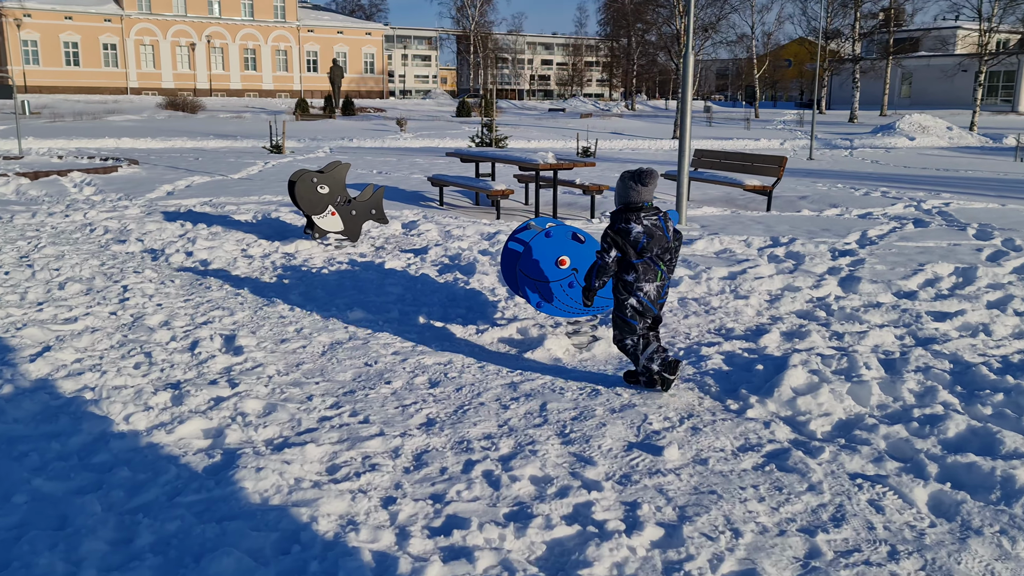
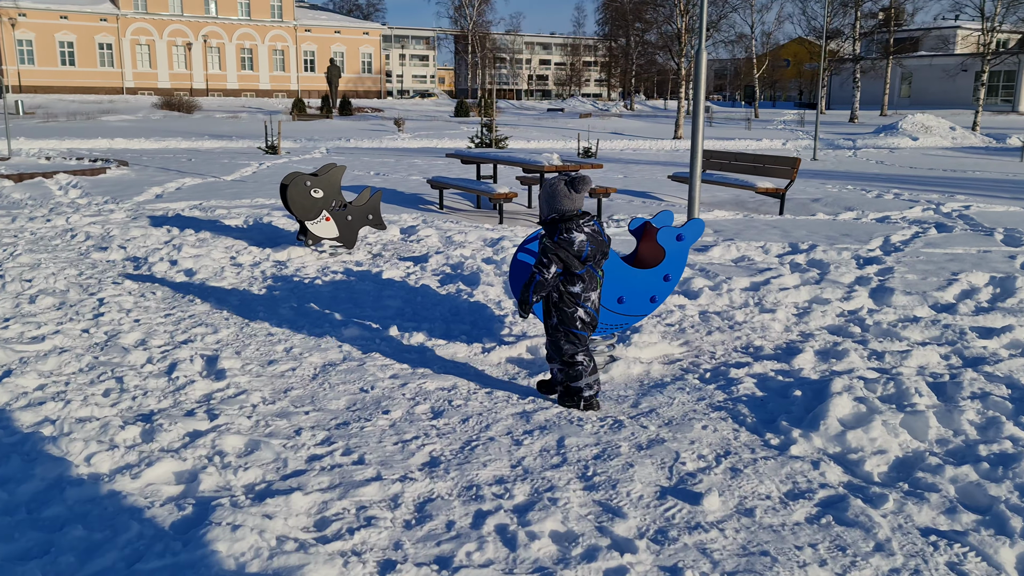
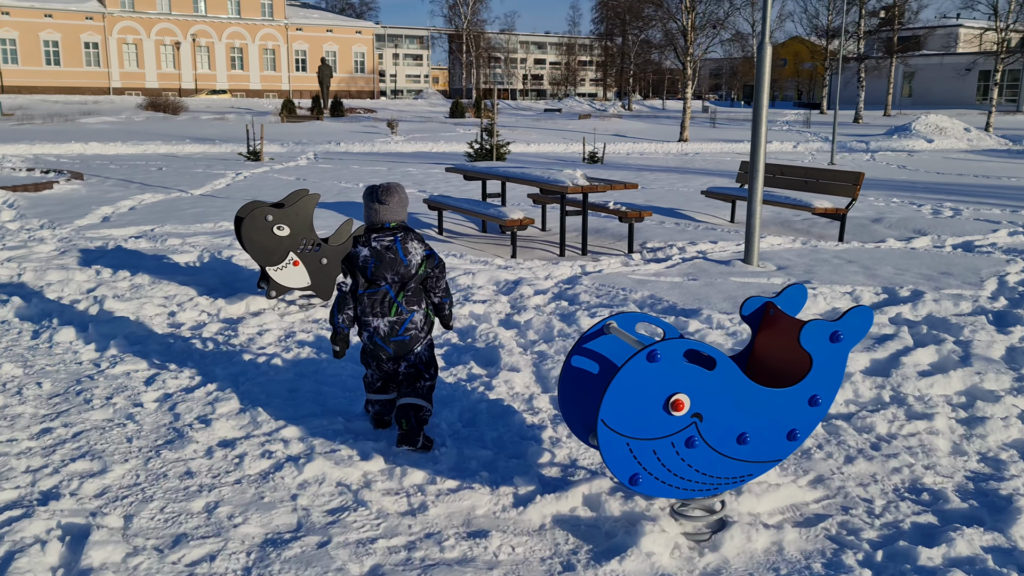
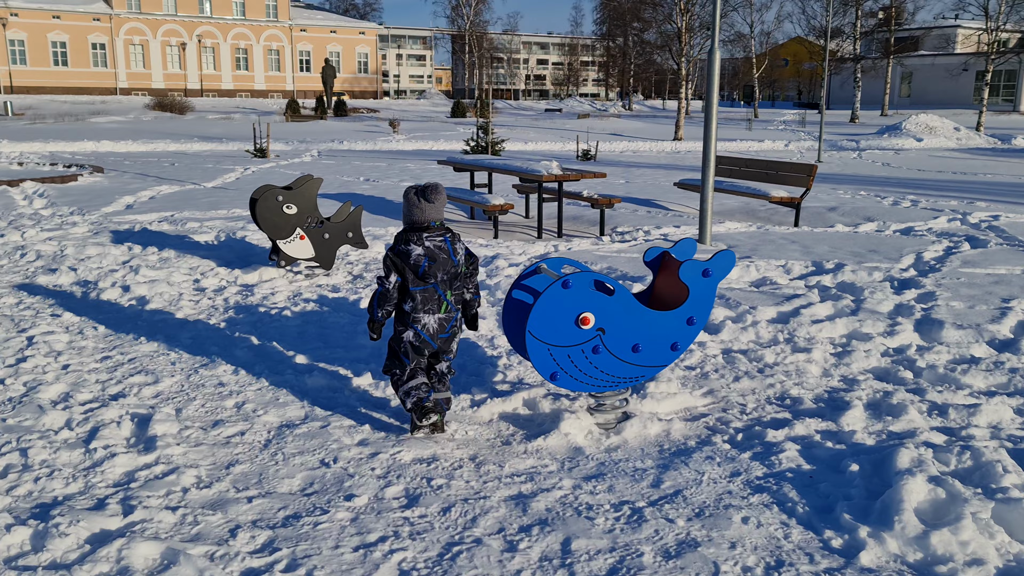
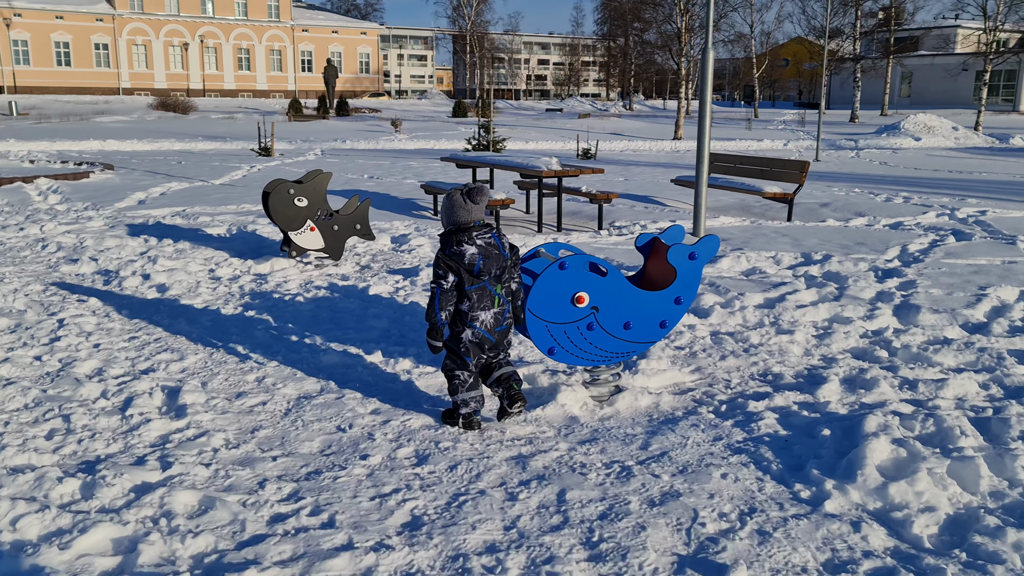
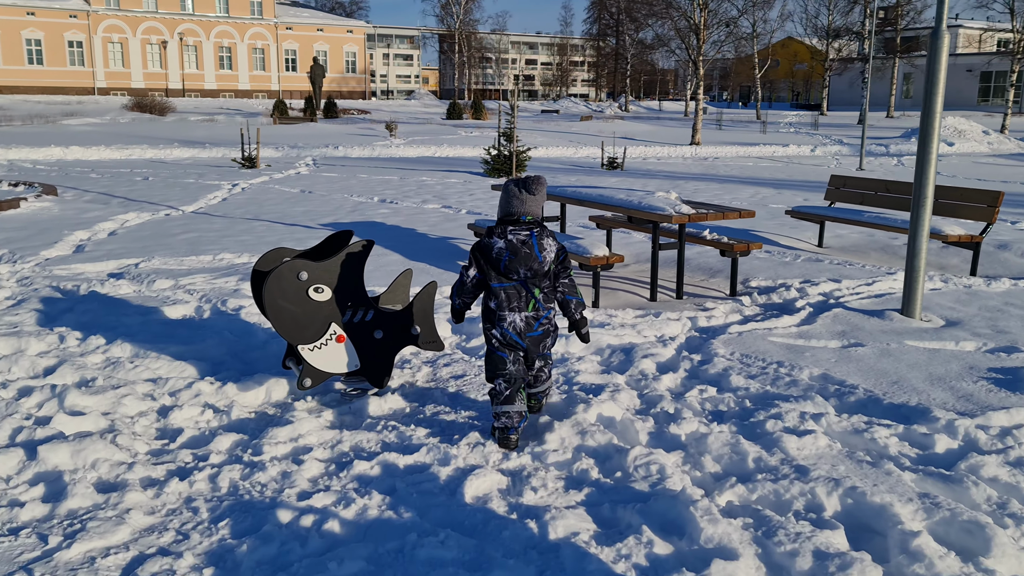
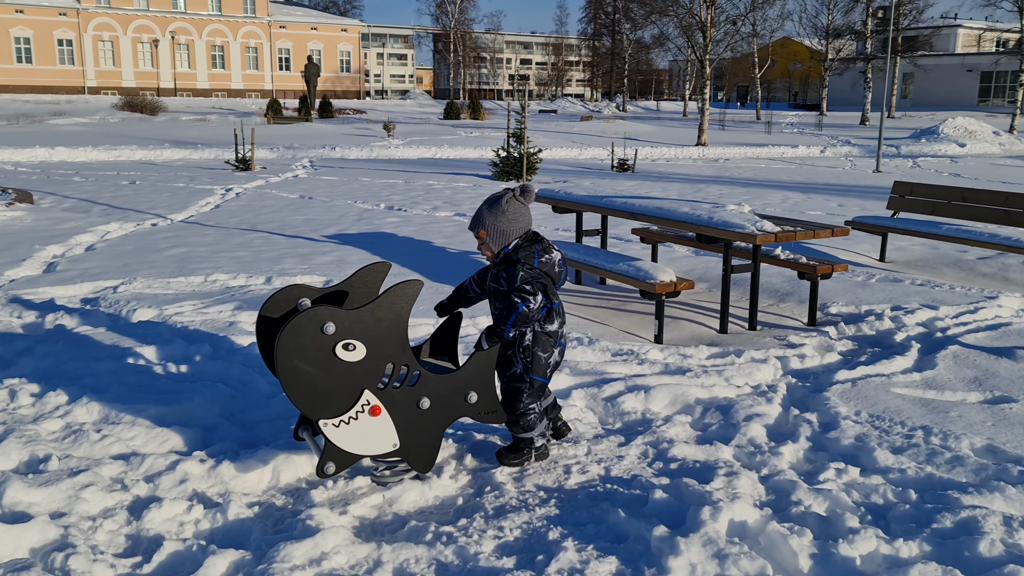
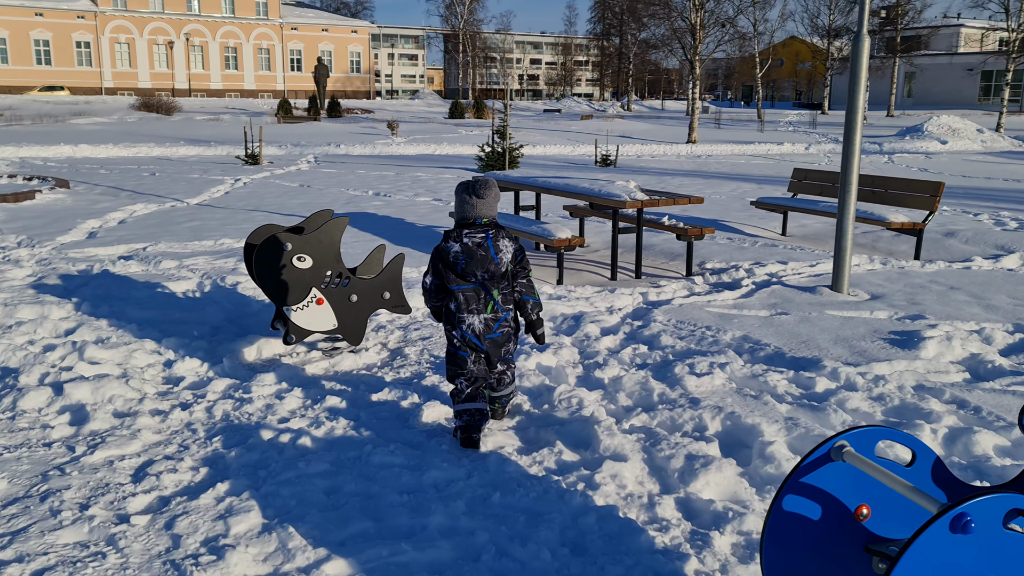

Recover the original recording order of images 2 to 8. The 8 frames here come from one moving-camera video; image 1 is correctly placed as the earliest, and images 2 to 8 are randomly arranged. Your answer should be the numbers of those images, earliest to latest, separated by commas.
2, 5, 4, 3, 8, 6, 7
